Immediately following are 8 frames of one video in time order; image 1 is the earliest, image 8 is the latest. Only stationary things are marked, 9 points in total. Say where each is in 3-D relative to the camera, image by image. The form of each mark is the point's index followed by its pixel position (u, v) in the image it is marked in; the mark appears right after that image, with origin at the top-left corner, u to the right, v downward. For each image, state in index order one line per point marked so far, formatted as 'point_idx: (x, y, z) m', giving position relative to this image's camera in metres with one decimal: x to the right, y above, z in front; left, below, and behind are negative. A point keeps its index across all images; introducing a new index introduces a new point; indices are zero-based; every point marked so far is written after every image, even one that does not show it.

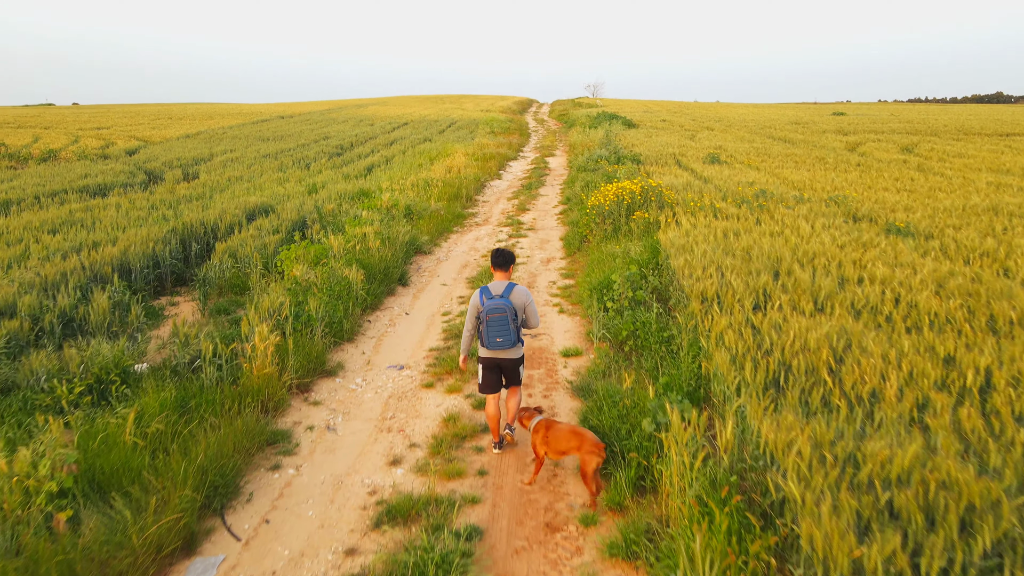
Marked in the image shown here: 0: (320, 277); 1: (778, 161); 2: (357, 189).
0: (-1.6, +0.1, +6.0) m
1: (+5.0, +2.4, +13.8) m
2: (-2.6, +1.6, +12.4) m
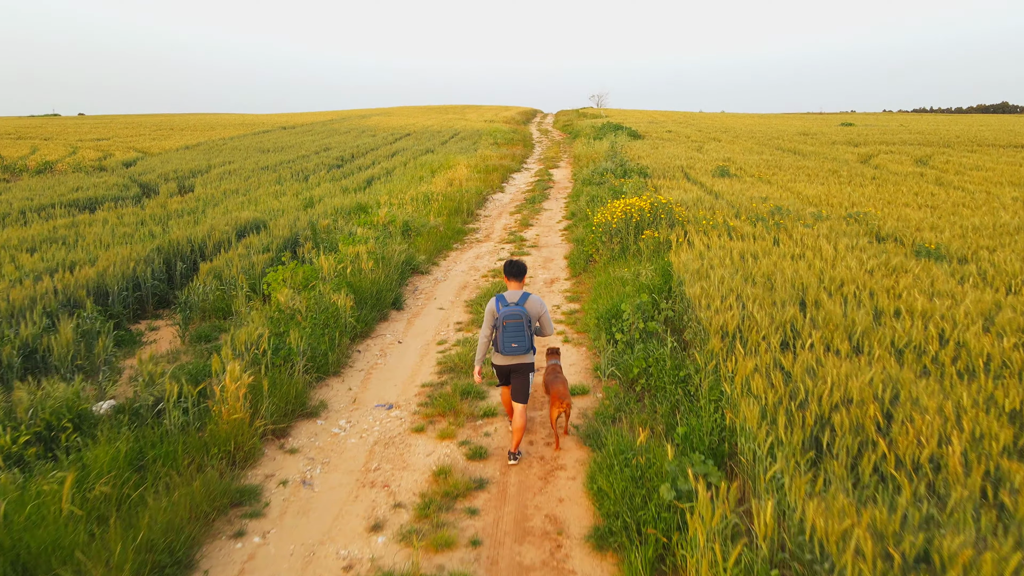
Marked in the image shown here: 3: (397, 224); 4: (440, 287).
0: (-1.6, -0.1, +5.5) m
1: (+5.0, +2.1, +13.4) m
2: (-2.5, +1.4, +12.0) m
3: (-1.5, +0.8, +9.6) m
4: (-0.7, 0.0, +7.6) m
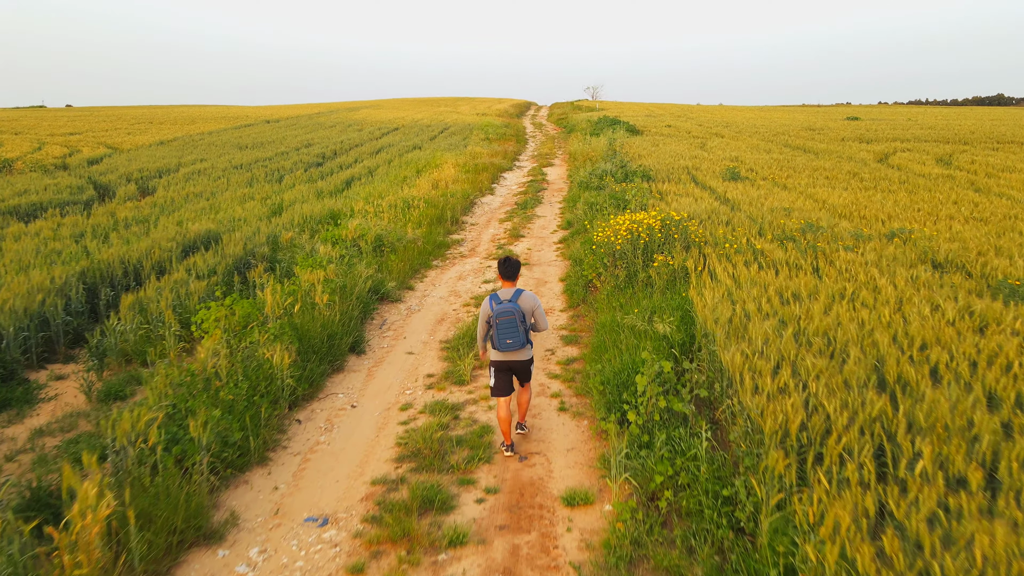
0: (-1.7, -0.4, +4.3) m
1: (+4.8, +1.9, +12.2) m
2: (-2.7, +1.1, +10.7) m
3: (-1.6, +0.6, +8.4) m
4: (-0.9, -0.3, +6.4) m
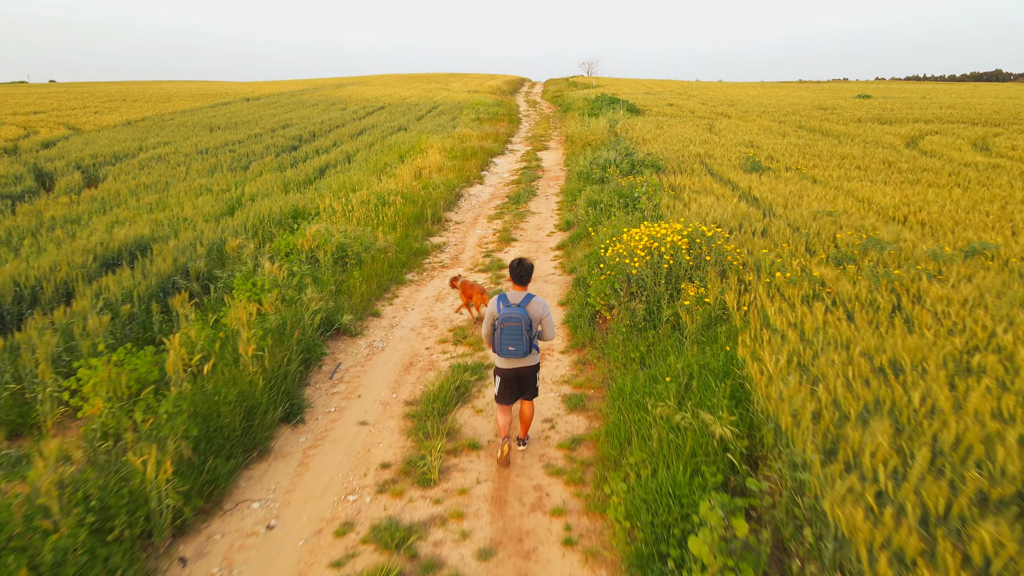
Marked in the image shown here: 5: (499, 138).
0: (-1.7, -0.8, +2.9) m
1: (+4.7, +1.8, +10.8) m
2: (-2.8, +1.0, +9.3) m
3: (-1.7, +0.4, +7.0) m
4: (-1.0, -0.5, +5.0) m
5: (-0.3, +3.9, +19.1) m
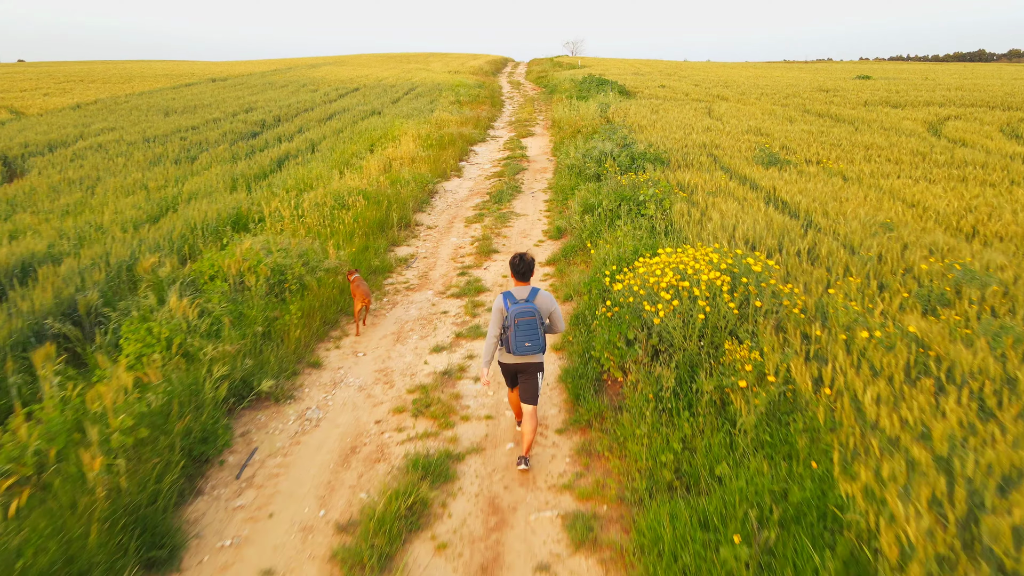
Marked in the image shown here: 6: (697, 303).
0: (-1.8, -1.1, +1.5) m
1: (+4.5, +1.7, +9.5) m
2: (-3.0, +0.8, +7.8) m
3: (-1.9, +0.1, +5.6) m
4: (-1.1, -0.8, +3.7) m
5: (-0.8, +3.9, +17.6) m
6: (+1.0, -0.1, +3.8) m
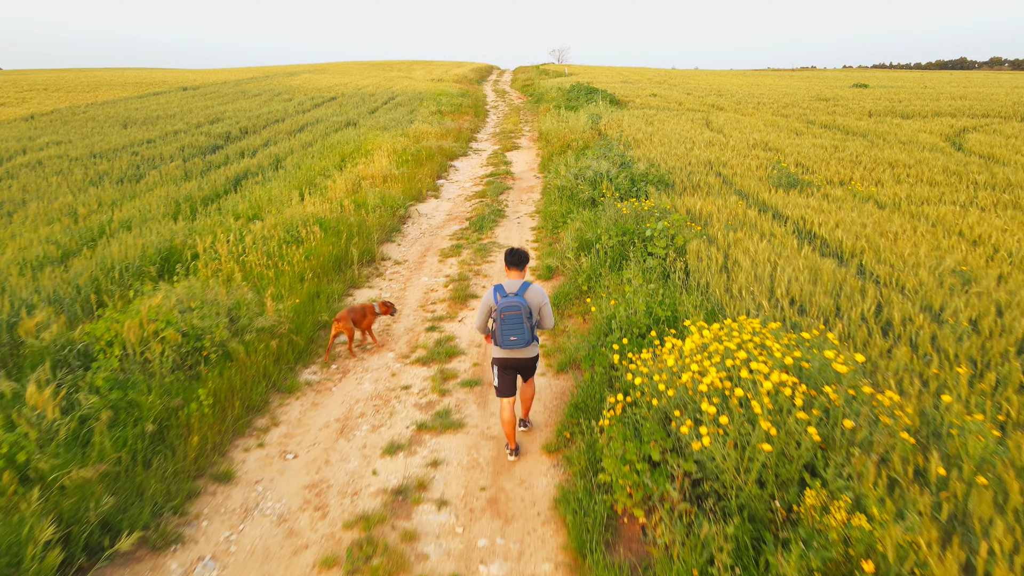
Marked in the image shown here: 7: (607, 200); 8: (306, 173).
0: (-1.8, -1.5, +0.3) m
1: (+4.3, +1.3, +8.4) m
2: (-3.2, +0.3, +6.6) m
3: (-2.0, -0.3, +4.3) m
4: (-1.1, -1.2, +2.4) m
5: (-1.1, +3.4, +16.5) m
6: (+0.9, -0.5, +2.6) m
7: (+0.9, +0.8, +7.1) m
8: (-3.2, +1.8, +11.3) m
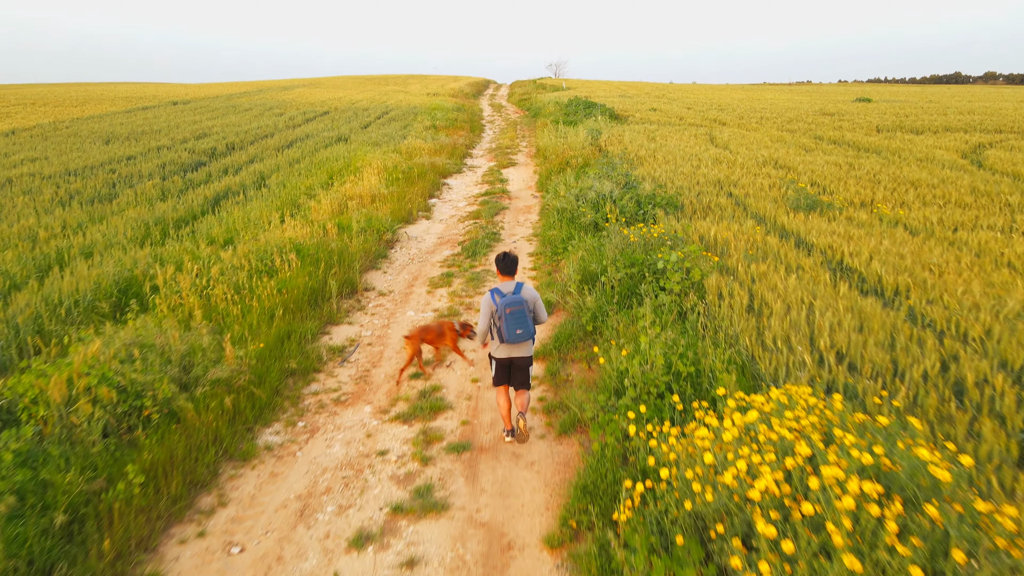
0: (-1.8, -1.7, -0.4) m
1: (+4.2, +0.9, +7.7) m
2: (-3.2, +0.1, +5.9) m
3: (-2.1, -0.5, +3.7) m
4: (-1.2, -1.4, +1.7) m
5: (-1.2, +2.9, +15.9) m
6: (+0.8, -0.7, +2.0) m
7: (+0.9, +0.5, +6.5) m
8: (-3.2, +1.4, +10.7) m
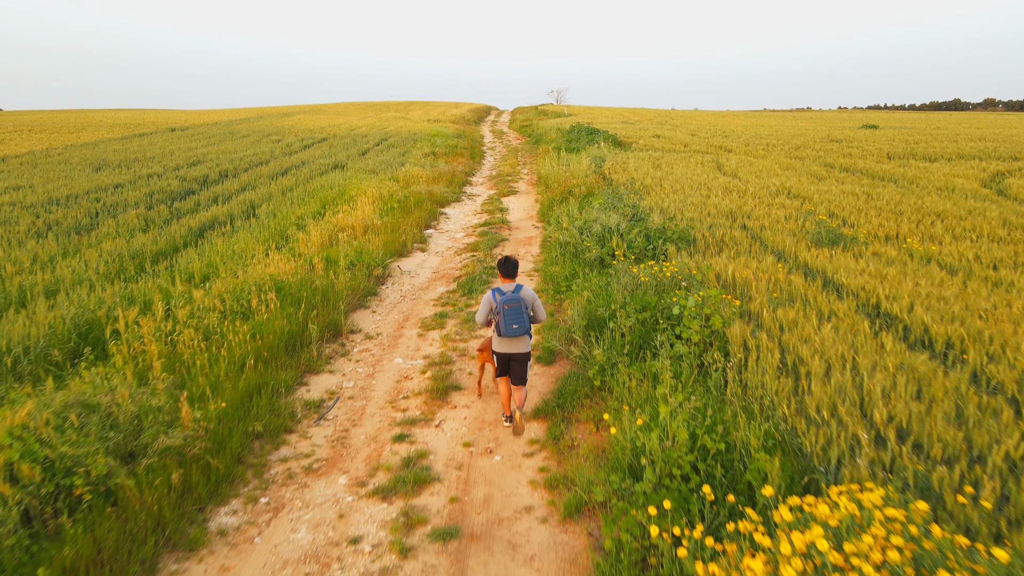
0: (-1.9, -1.8, -1.0) m
1: (+4.2, +0.6, +7.2) m
2: (-3.2, -0.3, +5.4) m
3: (-2.1, -0.8, +3.1) m
4: (-1.2, -1.6, +1.1) m
5: (-1.2, +2.3, +15.4) m
6: (+0.8, -0.9, +1.4) m
7: (+0.9, +0.2, +5.9) m
8: (-3.2, +0.9, +10.2) m
